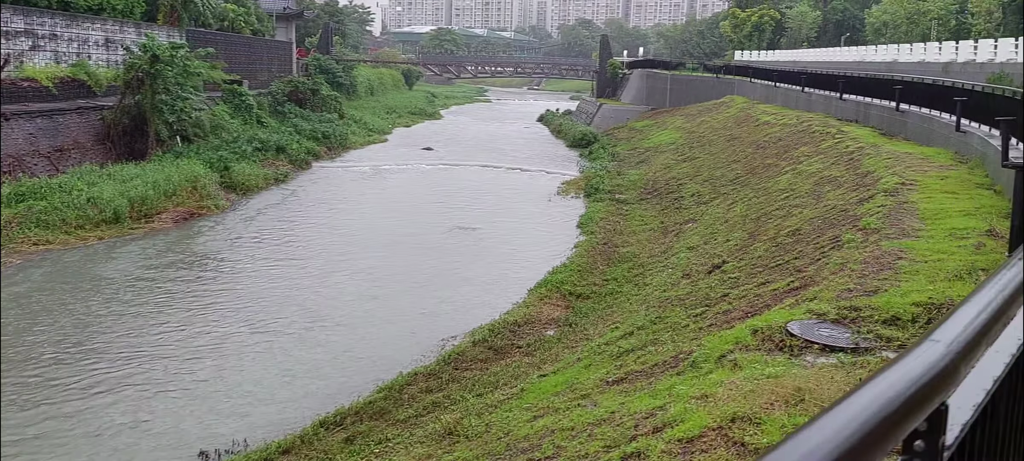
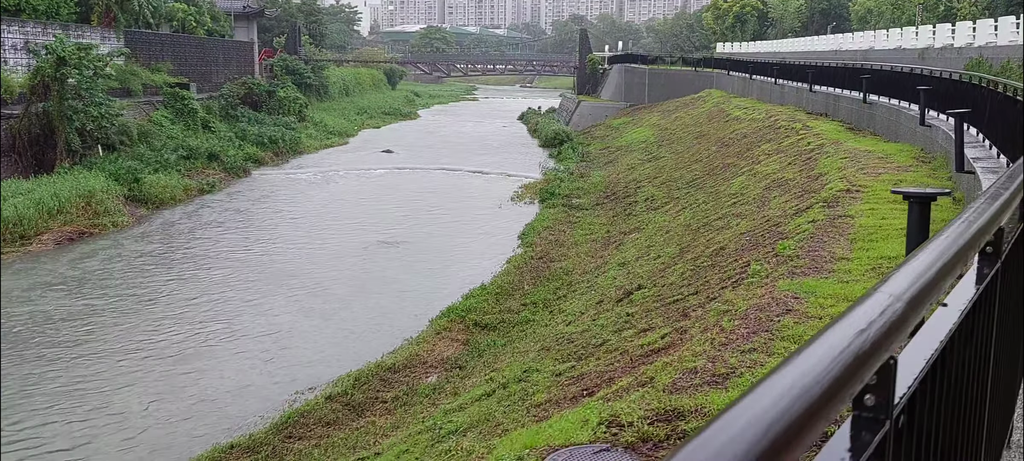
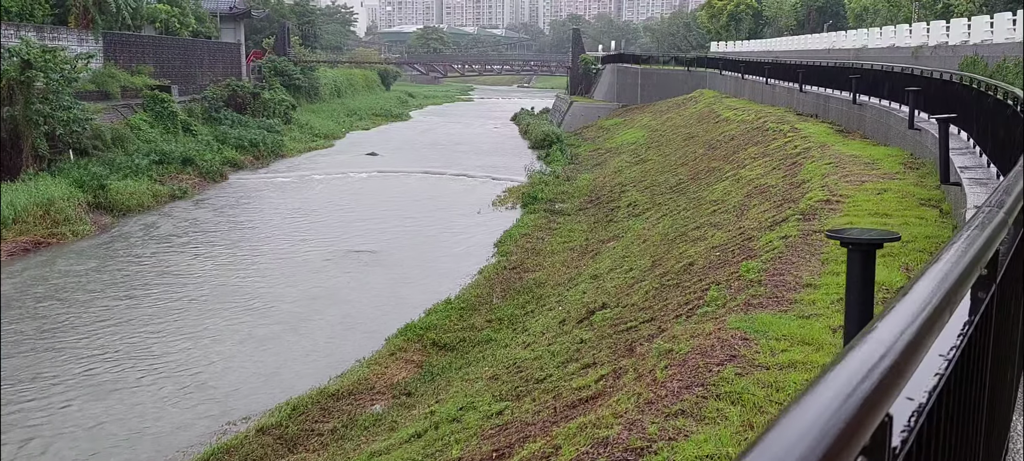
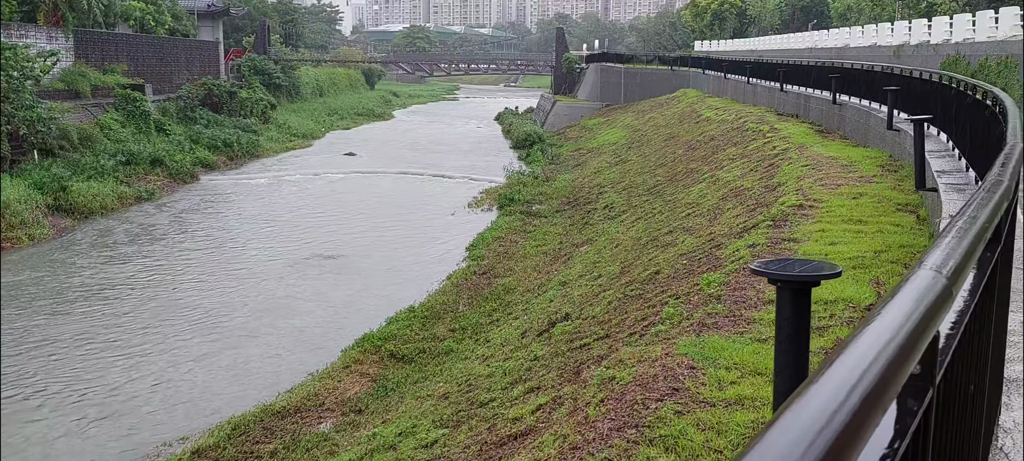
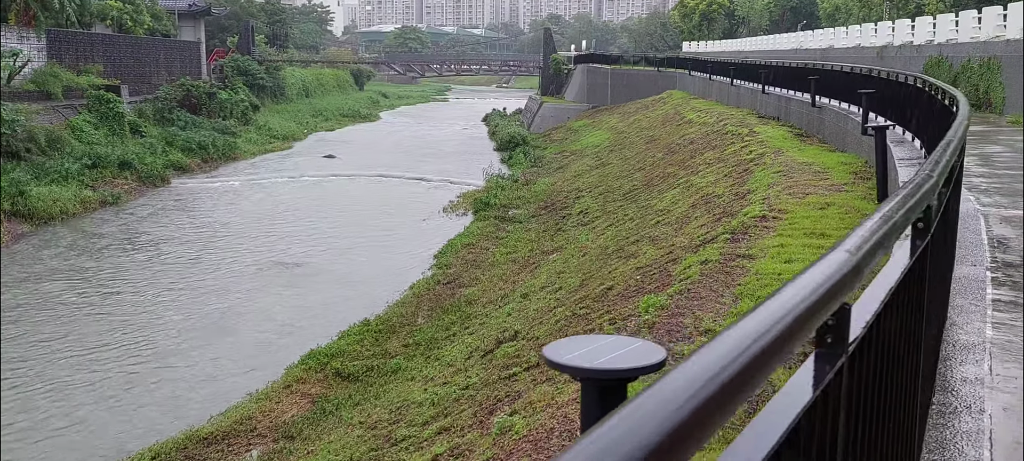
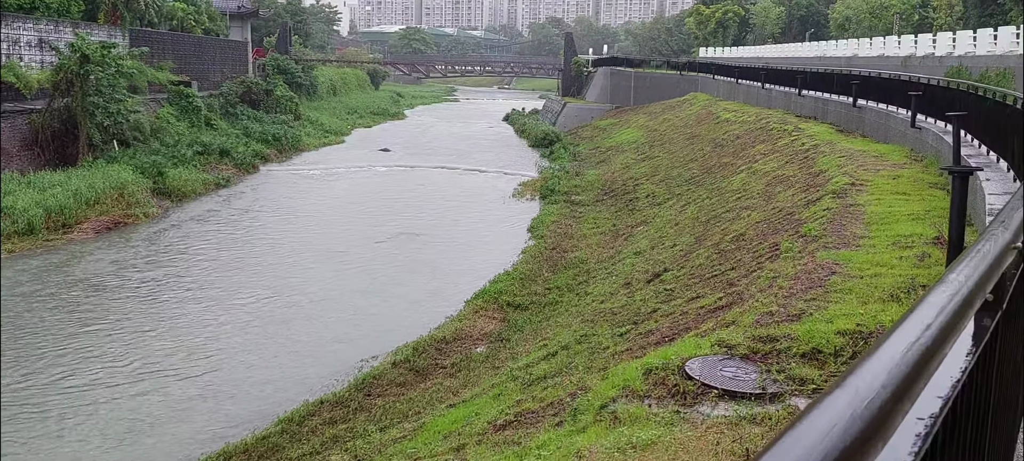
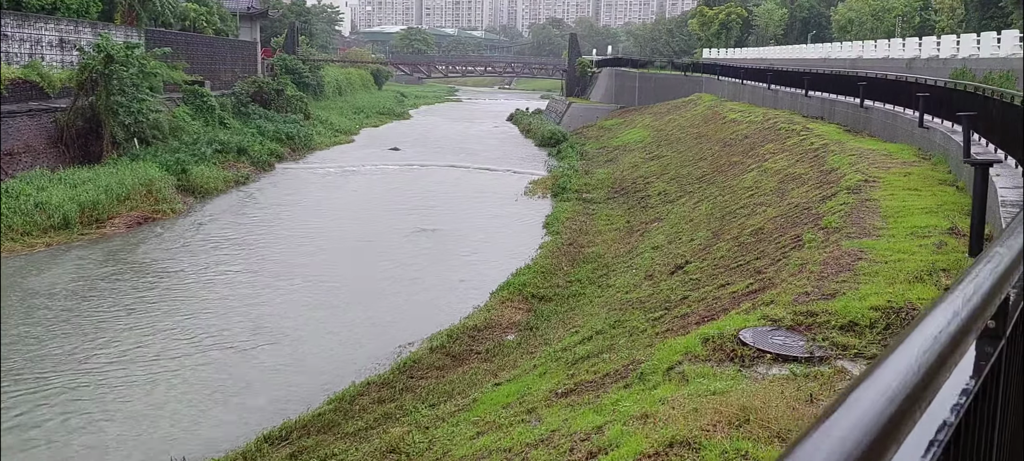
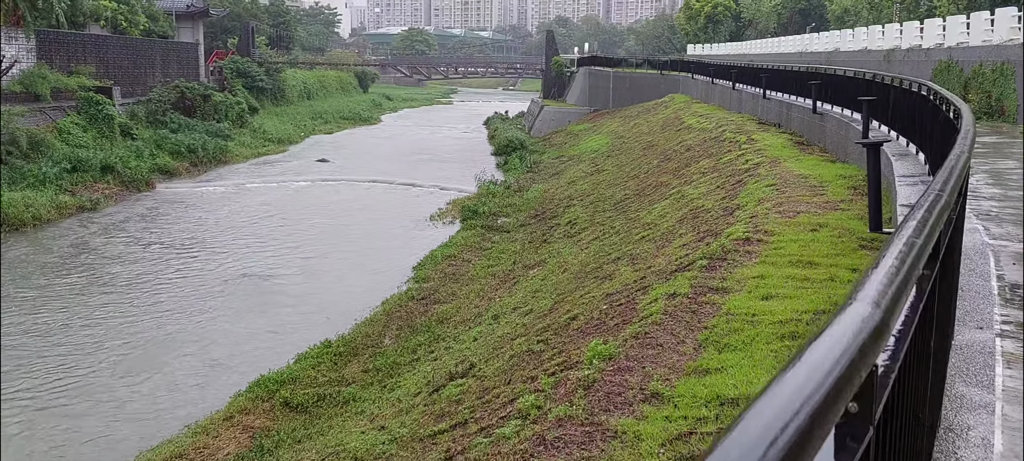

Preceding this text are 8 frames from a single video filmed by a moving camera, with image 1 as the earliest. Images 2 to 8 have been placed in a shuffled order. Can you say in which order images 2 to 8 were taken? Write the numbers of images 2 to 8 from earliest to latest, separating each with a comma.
7, 6, 2, 3, 4, 5, 8
